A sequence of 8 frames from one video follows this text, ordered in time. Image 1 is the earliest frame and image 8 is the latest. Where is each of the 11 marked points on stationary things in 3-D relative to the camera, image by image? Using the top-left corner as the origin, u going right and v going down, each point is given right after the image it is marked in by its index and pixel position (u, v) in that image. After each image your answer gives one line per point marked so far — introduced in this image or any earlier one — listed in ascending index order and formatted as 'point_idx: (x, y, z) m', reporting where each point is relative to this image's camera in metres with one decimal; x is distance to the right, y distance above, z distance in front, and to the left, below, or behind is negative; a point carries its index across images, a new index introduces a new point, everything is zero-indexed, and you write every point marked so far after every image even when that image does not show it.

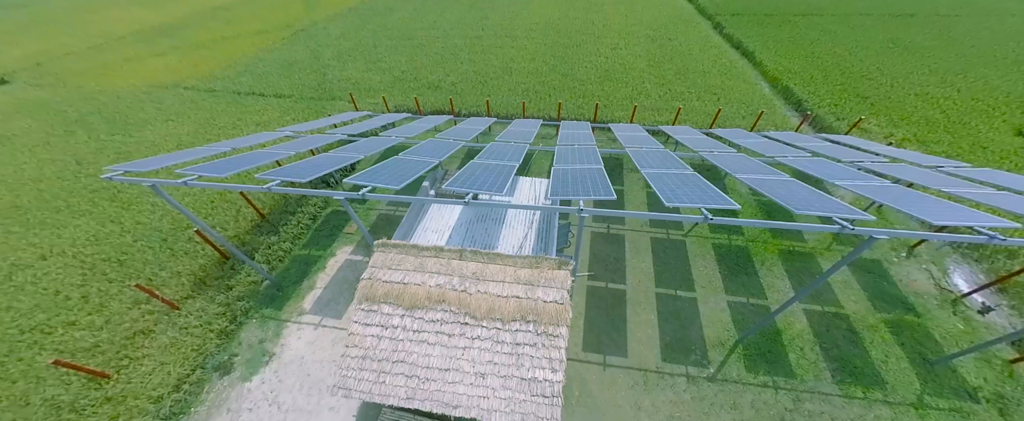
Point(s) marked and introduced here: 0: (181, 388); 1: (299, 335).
0: (-8.3, -4.4, +7.7) m
1: (-6.1, -3.5, +8.8) m
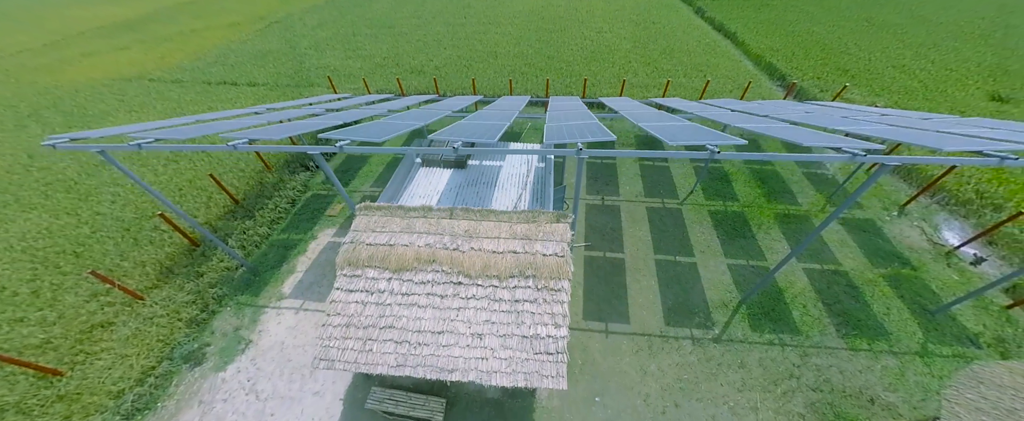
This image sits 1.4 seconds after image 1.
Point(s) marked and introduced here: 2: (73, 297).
0: (-8.3, -3.8, +7.0) m
1: (-6.1, -2.9, +8.1) m
2: (-11.8, -2.3, +8.3) m
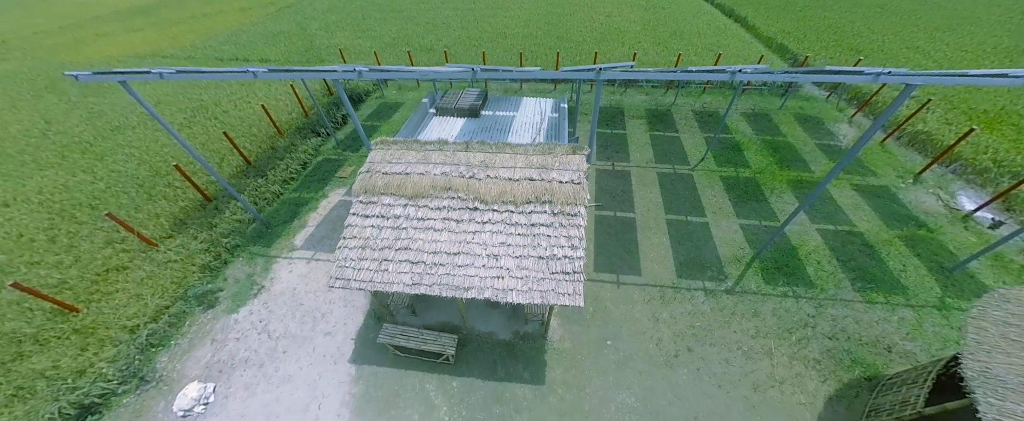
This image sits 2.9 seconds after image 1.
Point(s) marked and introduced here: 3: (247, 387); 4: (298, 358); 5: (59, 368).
0: (-8.0, -2.4, +7.1) m
1: (-5.9, -1.5, +8.2) m
2: (-11.5, -0.9, +8.4) m
3: (-5.4, -3.6, +6.3) m
4: (-4.6, -3.1, +6.6) m
5: (-9.0, -3.1, +6.1) m
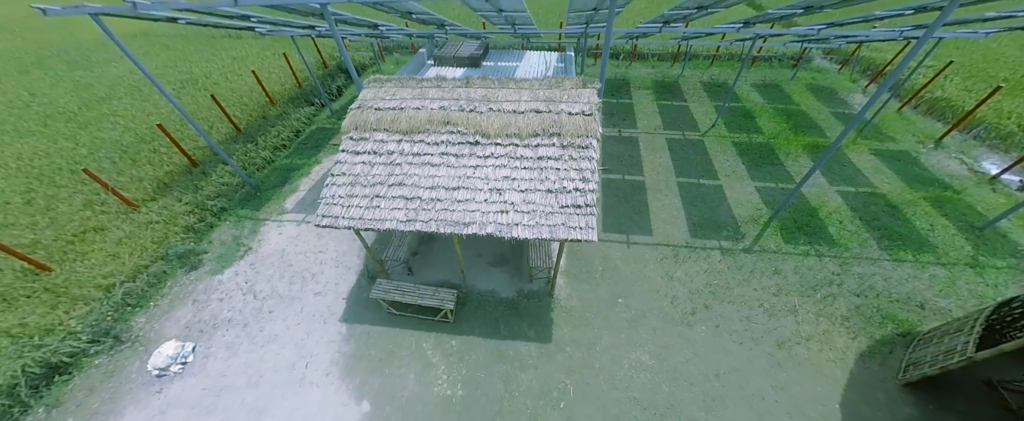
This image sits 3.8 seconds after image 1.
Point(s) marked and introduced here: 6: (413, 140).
0: (-7.9, -1.4, +6.6) m
1: (-5.8, -0.5, +7.7) m
2: (-11.4, +0.1, +7.9) m
3: (-5.3, -2.6, +5.8) m
4: (-4.5, -2.1, +6.1) m
5: (-8.9, -2.1, +5.7) m
6: (-1.6, +1.1, +4.9) m
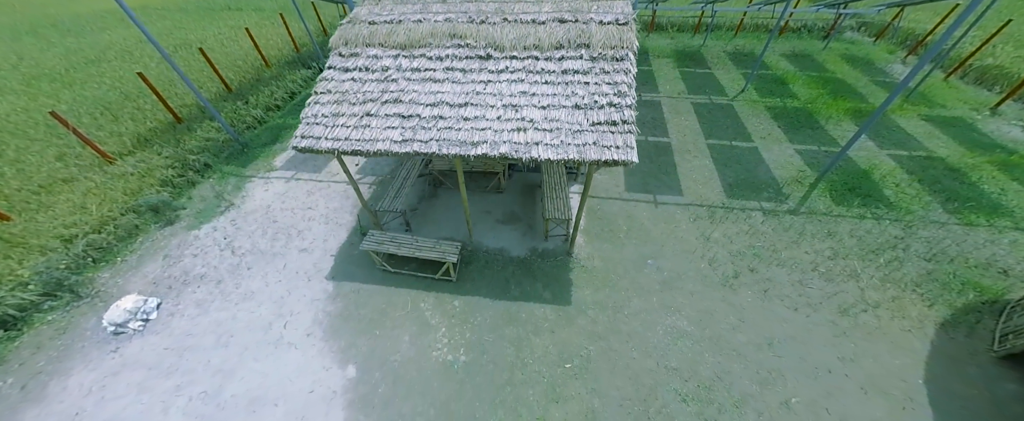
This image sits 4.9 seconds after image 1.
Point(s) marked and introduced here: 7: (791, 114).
0: (-7.7, -0.4, +5.9) m
1: (-5.6, +0.5, +7.0) m
2: (-11.2, +1.2, +7.2) m
3: (-5.1, -1.5, +5.1) m
4: (-4.3, -1.1, +5.4) m
5: (-8.7, -1.0, +5.0) m
6: (-1.3, +2.1, +4.1) m
7: (+7.6, +2.6, +8.5) m
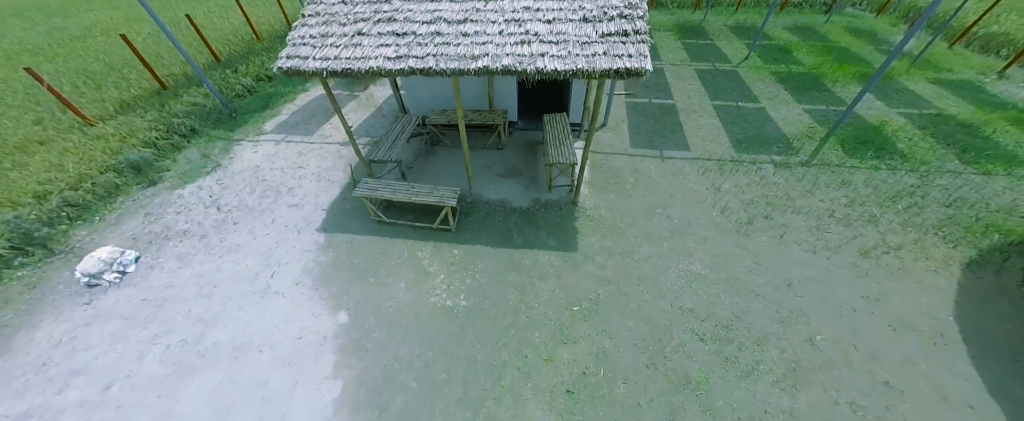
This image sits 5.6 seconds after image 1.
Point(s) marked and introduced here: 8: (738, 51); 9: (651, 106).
0: (-7.7, +0.4, +5.6) m
1: (-5.5, +1.3, +6.7) m
2: (-11.2, +2.0, +6.9) m
3: (-5.1, -0.7, +4.7) m
4: (-4.3, -0.3, +5.1) m
5: (-8.7, -0.3, +4.6) m
6: (-1.3, +2.9, +3.9) m
7: (+7.6, +3.5, +8.3) m
8: (+7.1, +5.0, +9.7) m
9: (+3.3, +2.5, +7.3) m
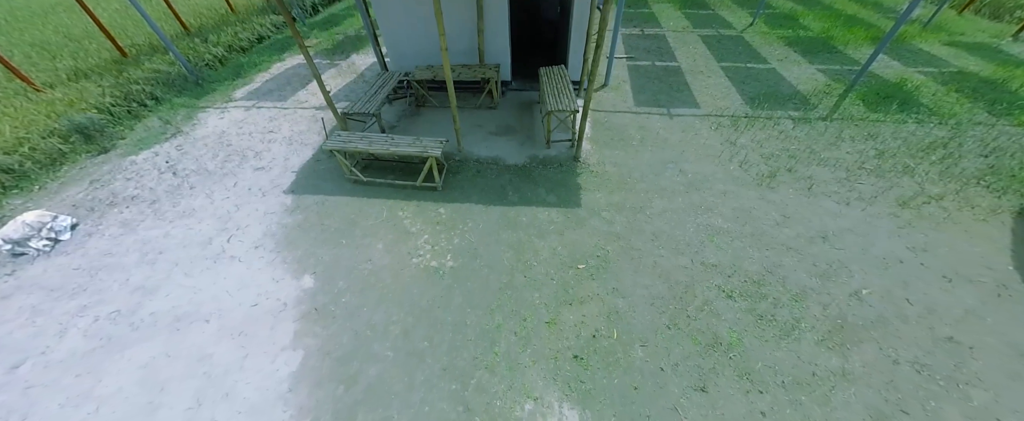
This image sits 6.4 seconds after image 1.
0: (-7.8, +0.9, +4.9) m
1: (-5.7, +1.8, +6.0) m
2: (-11.3, +2.4, +6.2) m
3: (-5.2, -0.2, +4.1) m
4: (-4.3, +0.3, +4.5) m
5: (-8.8, +0.2, +4.0) m
6: (-1.4, +3.5, +3.3) m
7: (+7.4, +4.3, +7.8) m
8: (+6.8, +5.7, +9.2) m
9: (+3.1, +3.1, +6.8) m
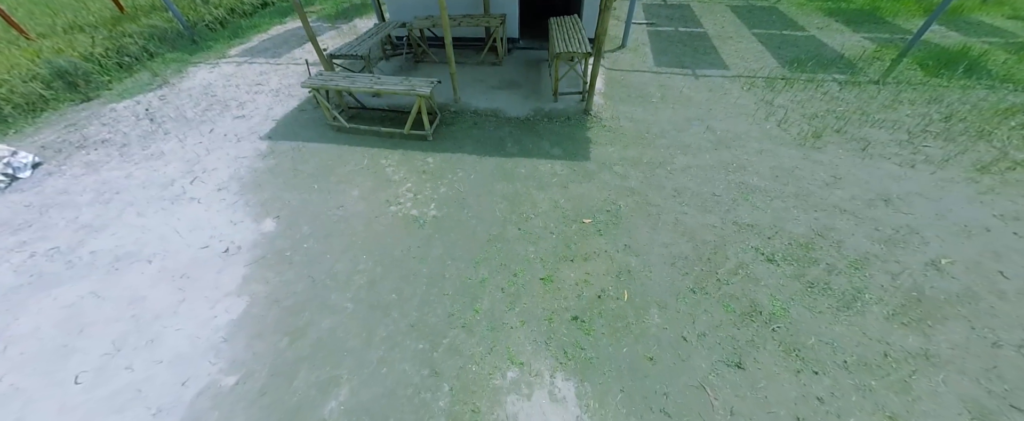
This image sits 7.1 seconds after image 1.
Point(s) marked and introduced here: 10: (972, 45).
0: (-7.7, +1.7, +4.6) m
1: (-5.6, +2.6, +5.7) m
2: (-11.1, +3.4, +6.1) m
3: (-5.2, +0.6, +3.8) m
4: (-4.3, +1.0, +4.1) m
5: (-8.8, +1.1, +3.7) m
6: (-1.3, +4.1, +2.9) m
7: (+7.7, +4.5, +7.1) m
8: (+7.2, +6.0, +8.5) m
9: (+3.3, +3.5, +6.2) m
10: (+8.4, +3.0, +5.6) m
